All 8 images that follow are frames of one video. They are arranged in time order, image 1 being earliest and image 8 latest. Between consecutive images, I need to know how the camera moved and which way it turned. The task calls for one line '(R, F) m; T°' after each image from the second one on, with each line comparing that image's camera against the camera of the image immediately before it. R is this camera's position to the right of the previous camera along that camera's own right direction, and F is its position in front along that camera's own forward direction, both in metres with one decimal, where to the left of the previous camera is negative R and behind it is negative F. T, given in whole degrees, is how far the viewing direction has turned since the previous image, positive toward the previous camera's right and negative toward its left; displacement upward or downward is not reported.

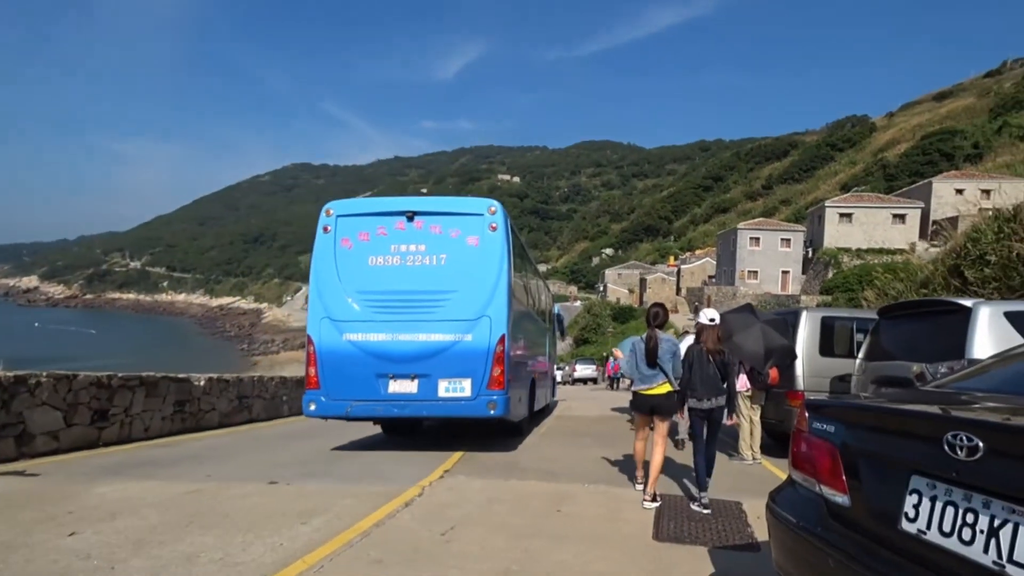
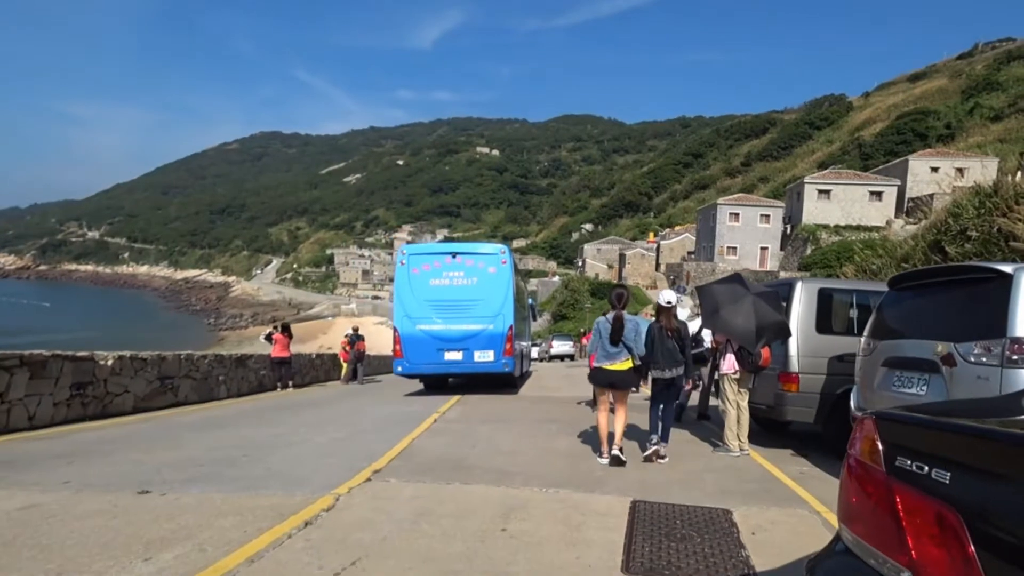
(+0.4, +1.4) m; +2°
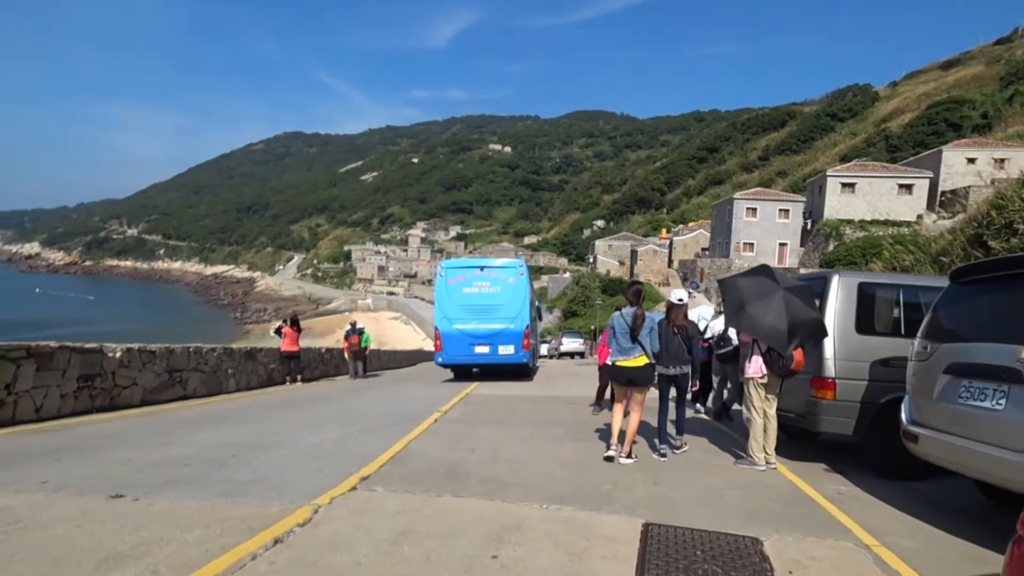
(+0.2, +0.6) m; -2°
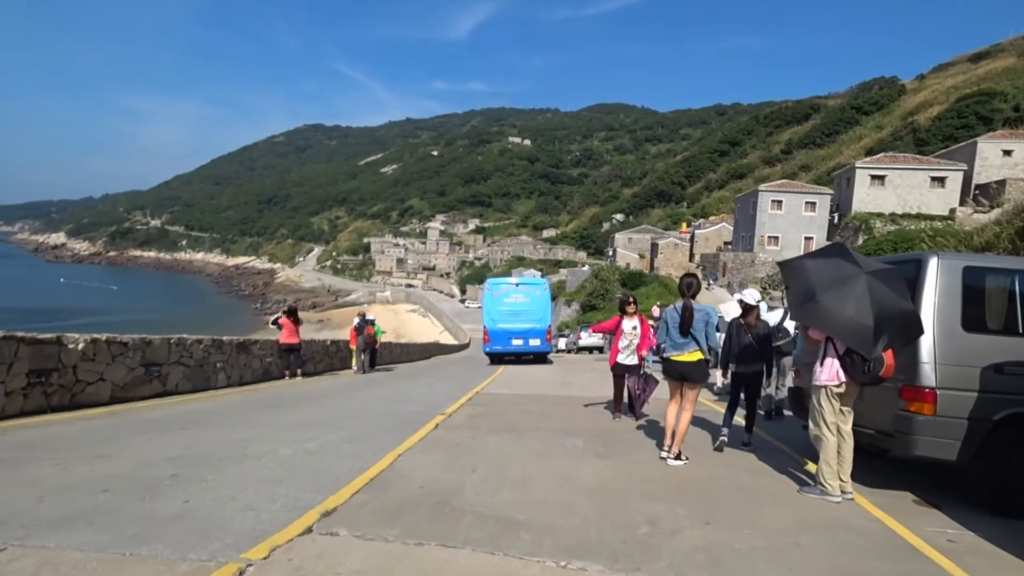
(+0.1, +1.4) m; -2°
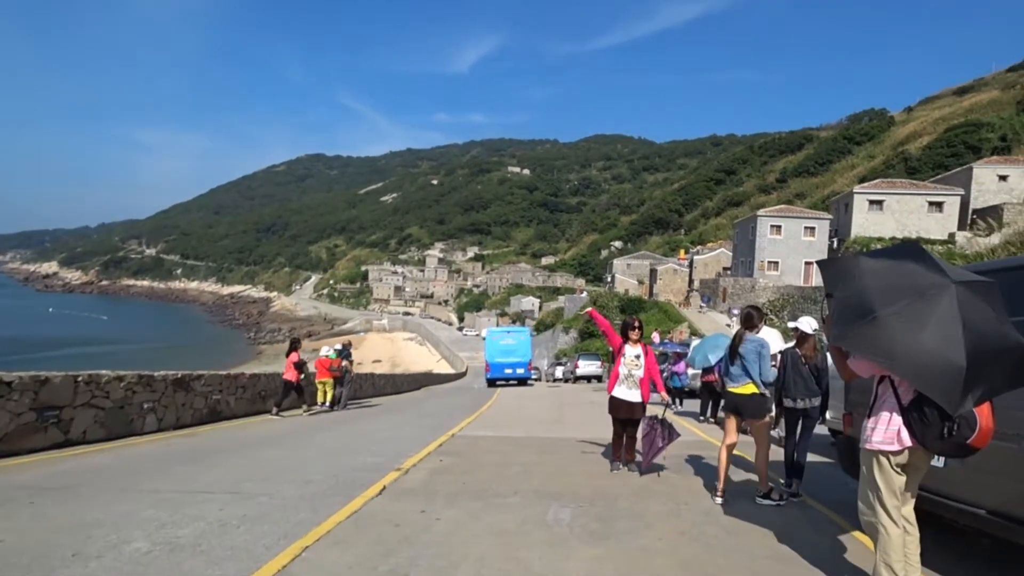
(+0.4, +1.9) m; 0°
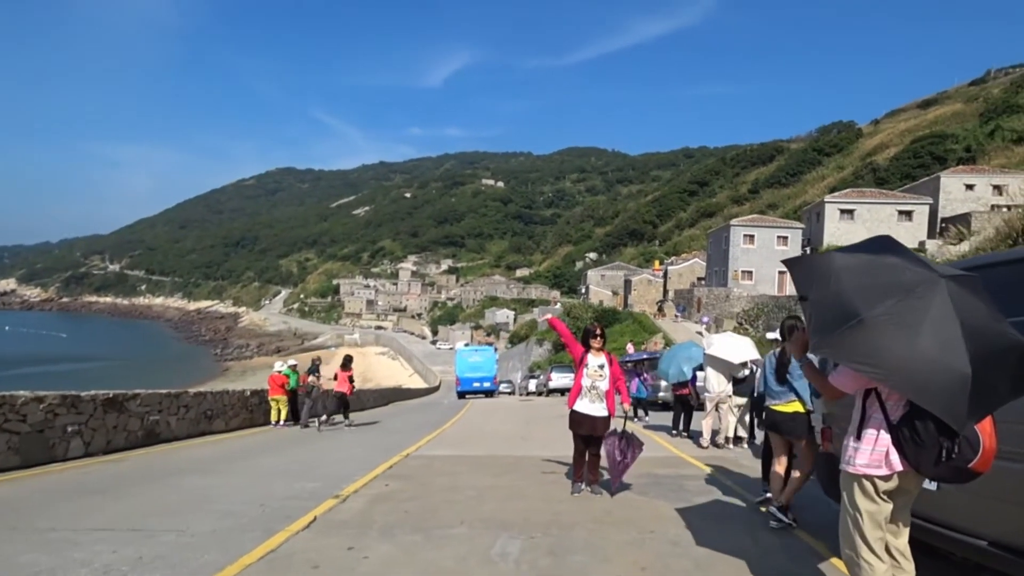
(+0.4, +0.7) m; +2°
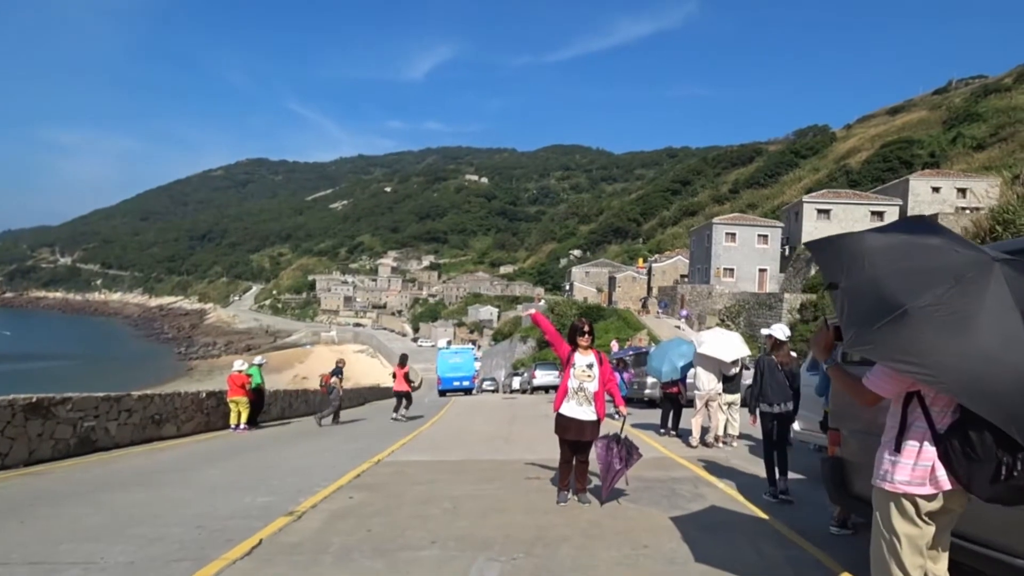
(+0.1, +0.8) m; +2°
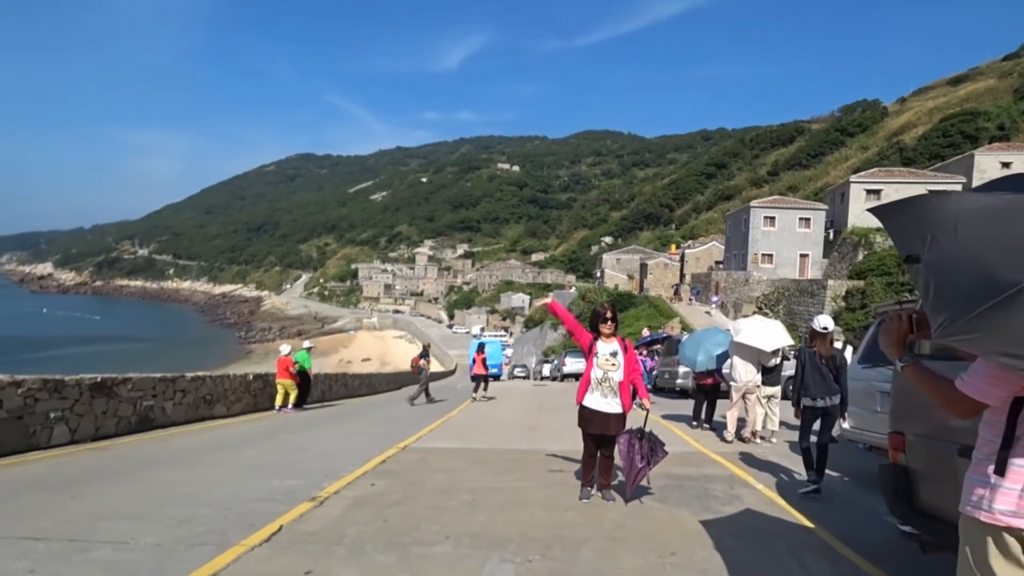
(+0.1, +0.2) m; -3°
